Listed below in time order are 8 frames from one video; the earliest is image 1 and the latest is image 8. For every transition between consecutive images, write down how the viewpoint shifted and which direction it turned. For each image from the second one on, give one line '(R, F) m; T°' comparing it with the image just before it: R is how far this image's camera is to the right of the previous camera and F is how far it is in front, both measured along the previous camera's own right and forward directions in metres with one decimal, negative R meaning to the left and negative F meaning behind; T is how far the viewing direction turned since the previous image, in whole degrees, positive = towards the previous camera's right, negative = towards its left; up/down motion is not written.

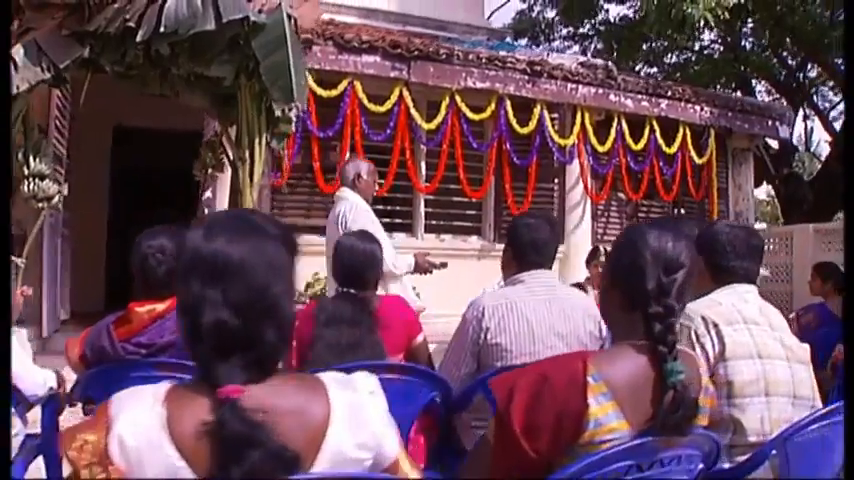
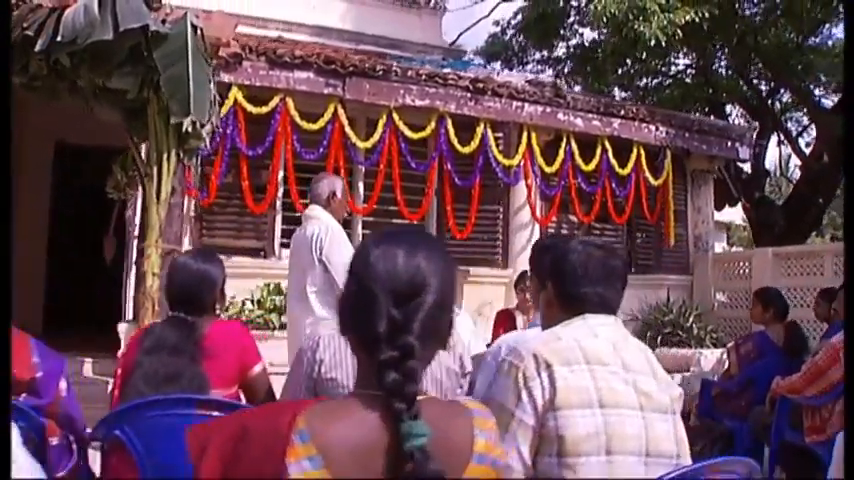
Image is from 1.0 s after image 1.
(+0.5, +0.4) m; +1°
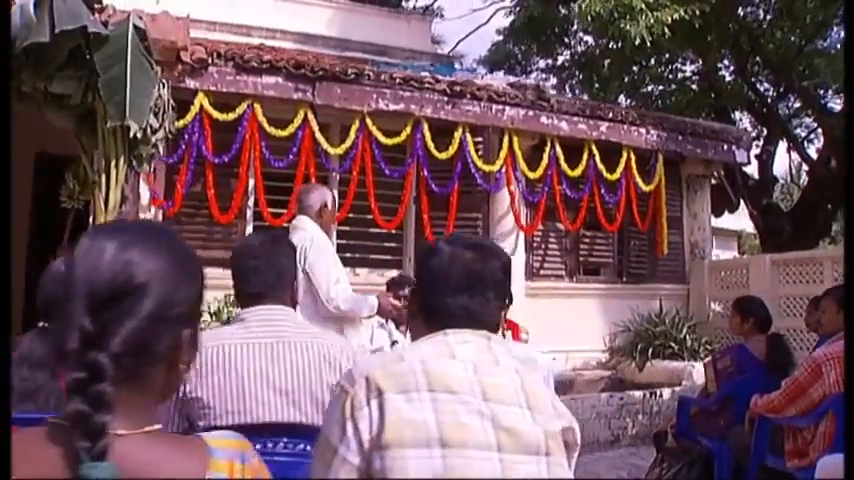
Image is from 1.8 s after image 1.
(+0.4, +0.3) m; -1°
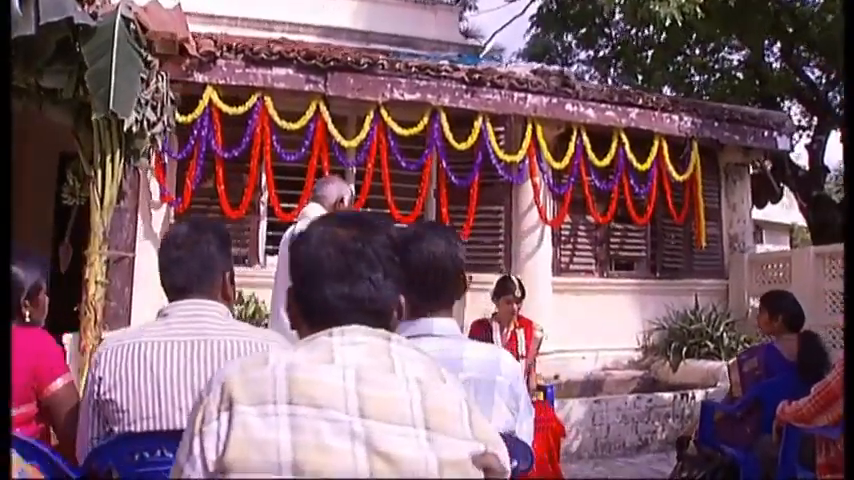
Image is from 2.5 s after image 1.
(+0.3, +0.3) m; -3°
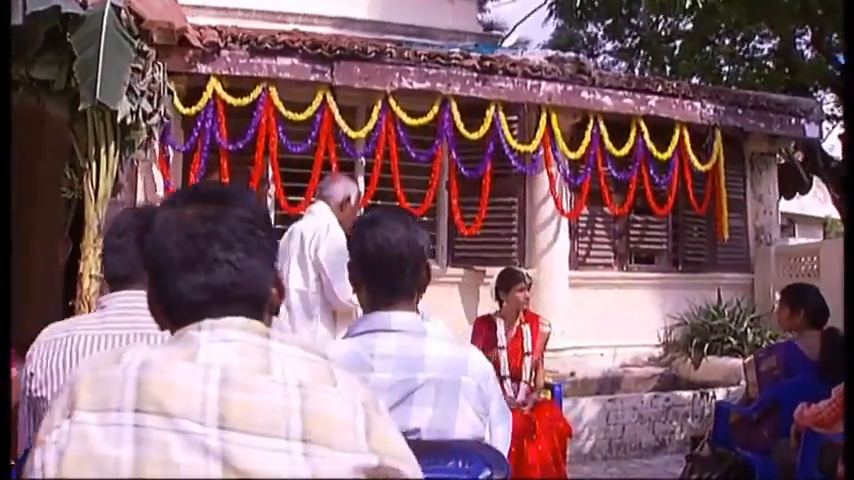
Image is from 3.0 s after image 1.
(+0.2, +0.2) m; -2°
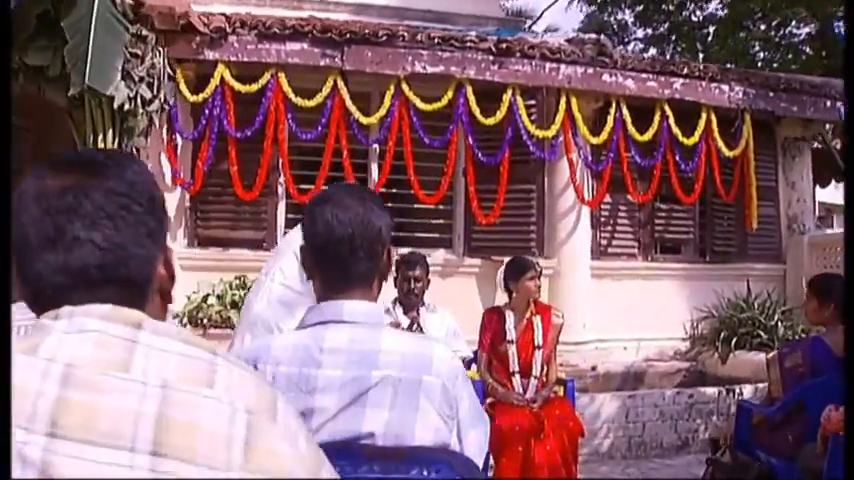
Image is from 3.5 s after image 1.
(+0.2, +0.2) m; -2°
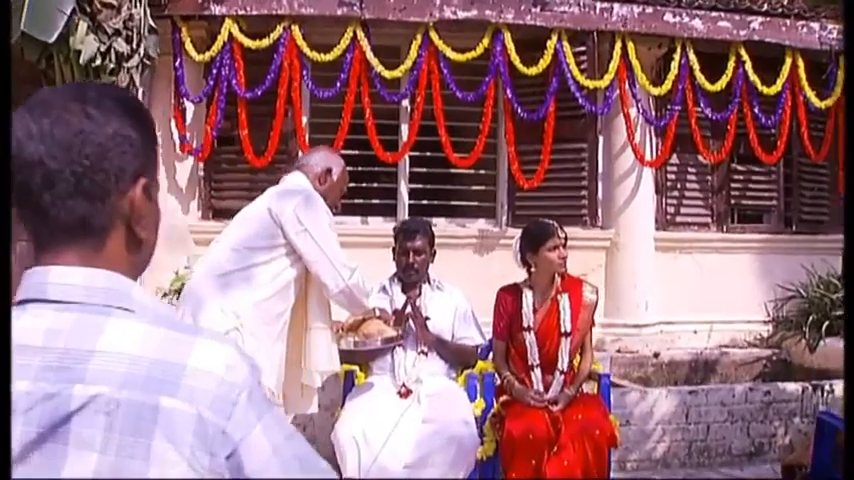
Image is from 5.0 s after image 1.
(+0.4, +0.8) m; -6°
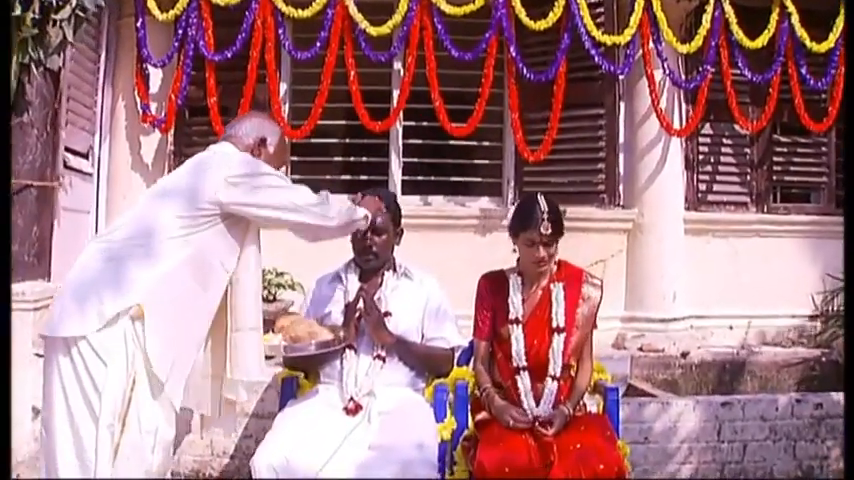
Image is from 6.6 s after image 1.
(+0.3, +0.8) m; -2°
